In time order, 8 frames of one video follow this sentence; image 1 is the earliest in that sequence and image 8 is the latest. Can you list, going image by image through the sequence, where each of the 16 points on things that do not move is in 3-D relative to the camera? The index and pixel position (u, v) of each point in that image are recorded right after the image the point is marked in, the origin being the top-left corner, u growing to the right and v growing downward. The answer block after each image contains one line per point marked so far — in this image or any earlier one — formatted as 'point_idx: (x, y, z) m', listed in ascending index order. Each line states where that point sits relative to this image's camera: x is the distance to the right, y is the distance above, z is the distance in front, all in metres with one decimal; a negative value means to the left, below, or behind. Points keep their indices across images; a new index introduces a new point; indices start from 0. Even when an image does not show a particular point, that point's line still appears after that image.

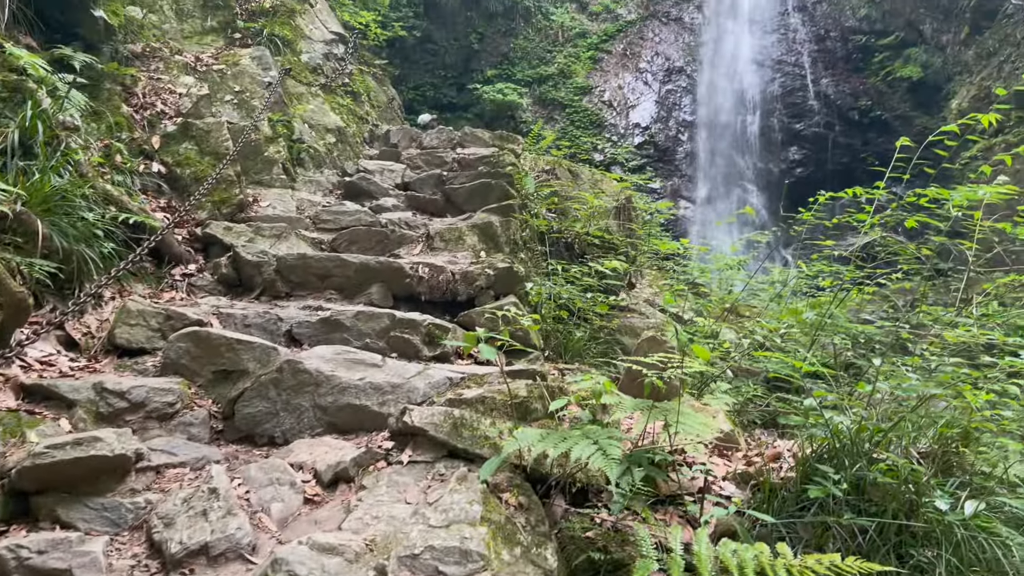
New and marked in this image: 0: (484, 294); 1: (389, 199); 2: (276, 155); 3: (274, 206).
0: (-0.1, 0.0, +4.0) m
1: (-0.8, +0.6, +5.7) m
2: (-1.6, +0.9, +5.7) m
3: (-1.4, +0.5, +5.2) m
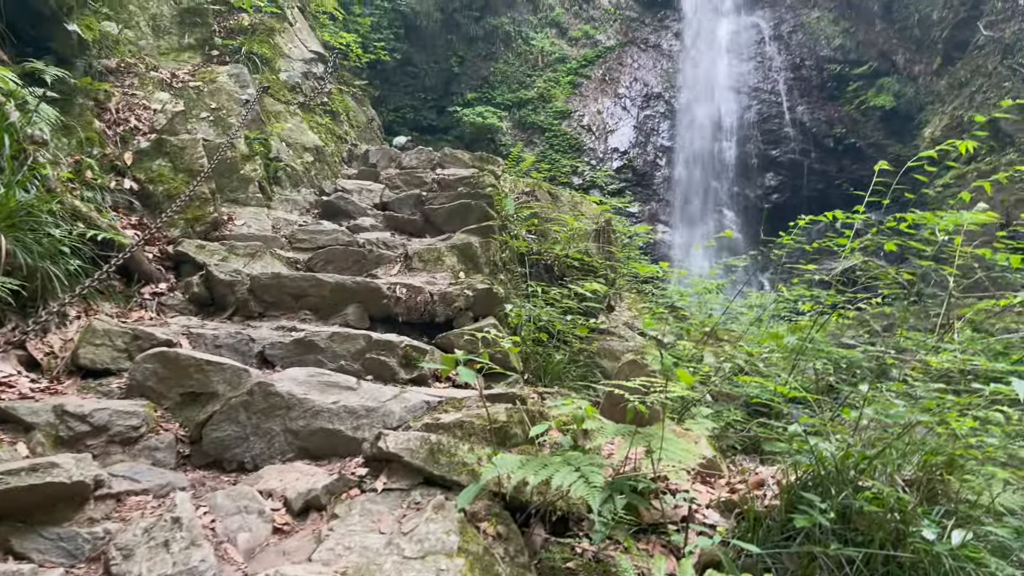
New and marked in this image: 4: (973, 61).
0: (-0.2, -0.1, +3.9) m
1: (-1.0, +0.5, +5.7) m
2: (-1.7, +0.7, +5.6) m
3: (-1.6, +0.4, +5.1) m
4: (+6.2, +3.1, +11.6) m
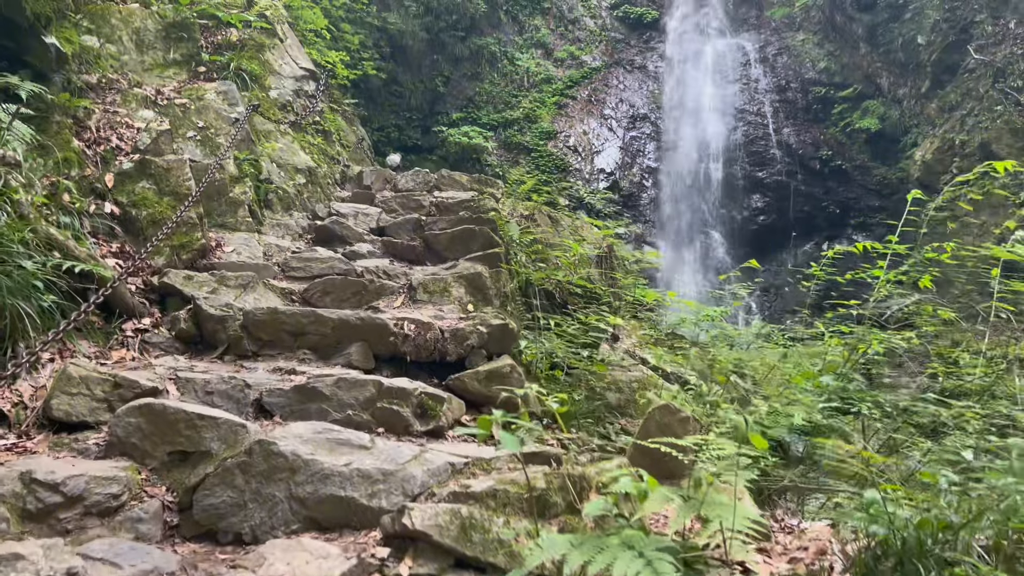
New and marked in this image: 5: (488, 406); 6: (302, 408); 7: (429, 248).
0: (-0.1, -0.3, +3.6) m
1: (-0.9, +0.3, +5.3) m
2: (-1.6, +0.6, +5.2) m
3: (-1.5, +0.2, +4.8) m
4: (+6.1, +2.7, +11.5) m
5: (-0.1, -0.5, +3.4) m
6: (-0.7, -0.4, +2.8) m
7: (-0.5, +0.2, +5.4) m
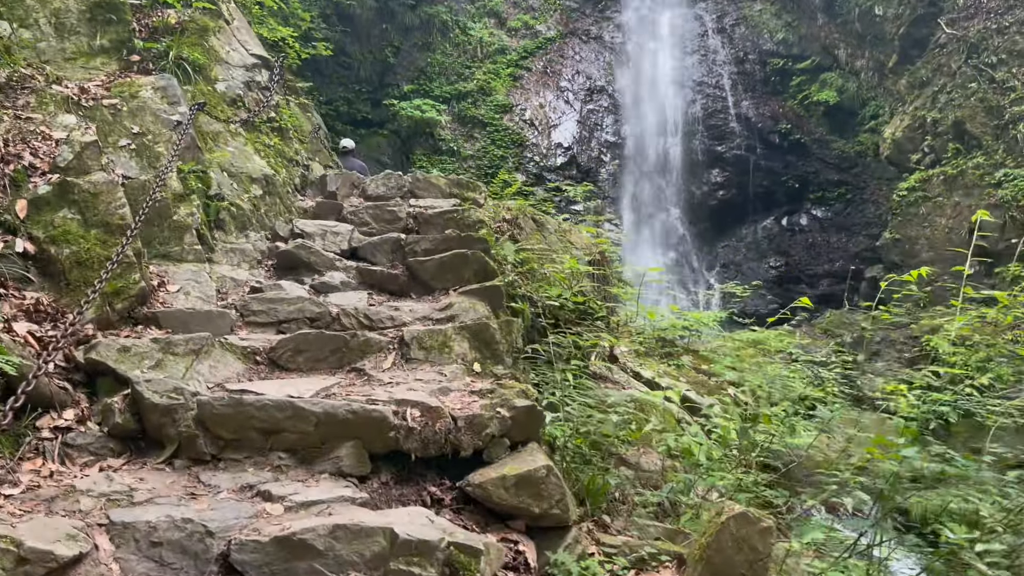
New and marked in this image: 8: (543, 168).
0: (0.0, -0.5, +2.8) m
1: (-0.9, +0.1, +4.5) m
2: (-1.7, +0.4, +4.4) m
3: (-1.5, 0.0, +4.0) m
4: (+5.7, +2.9, +11.0) m
5: (0.0, -0.7, +2.6) m
6: (-0.5, -0.7, +2.1) m
7: (-0.5, +0.1, +4.6) m
8: (+0.3, +2.3, +15.4) m
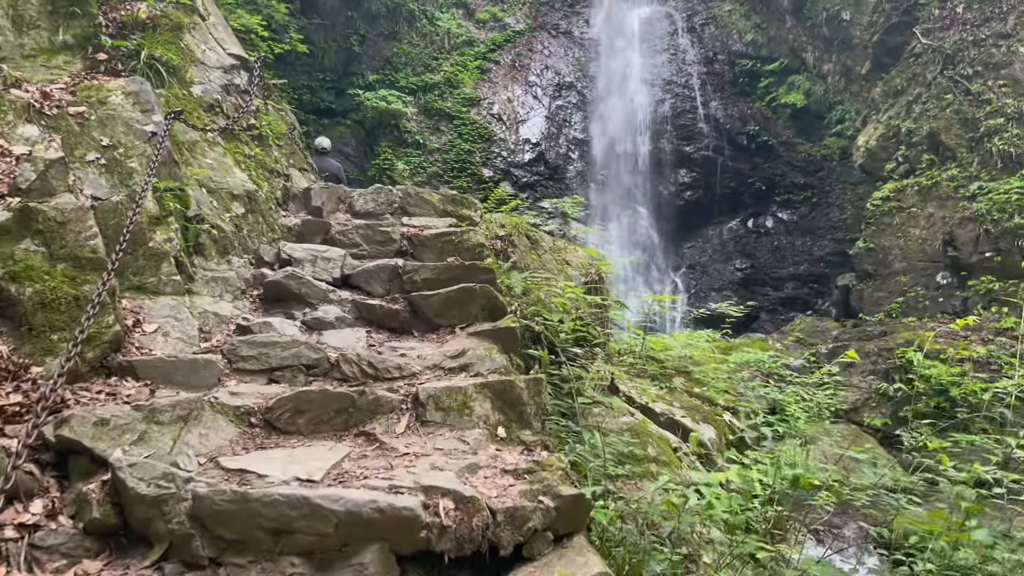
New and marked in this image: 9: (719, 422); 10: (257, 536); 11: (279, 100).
0: (+0.1, -0.7, +2.5) m
1: (-0.9, -0.1, +4.1) m
2: (-1.6, +0.2, +3.9) m
3: (-1.4, -0.2, +3.5) m
4: (+5.4, +2.7, +10.9) m
5: (+0.2, -0.9, +2.3) m
6: (-0.4, -0.9, +1.7) m
7: (-0.5, -0.1, +4.2) m
8: (-0.1, +2.2, +15.0) m
9: (+1.7, -1.1, +7.1) m
10: (-0.7, -0.7, +2.3) m
11: (-2.4, +1.9, +8.8) m
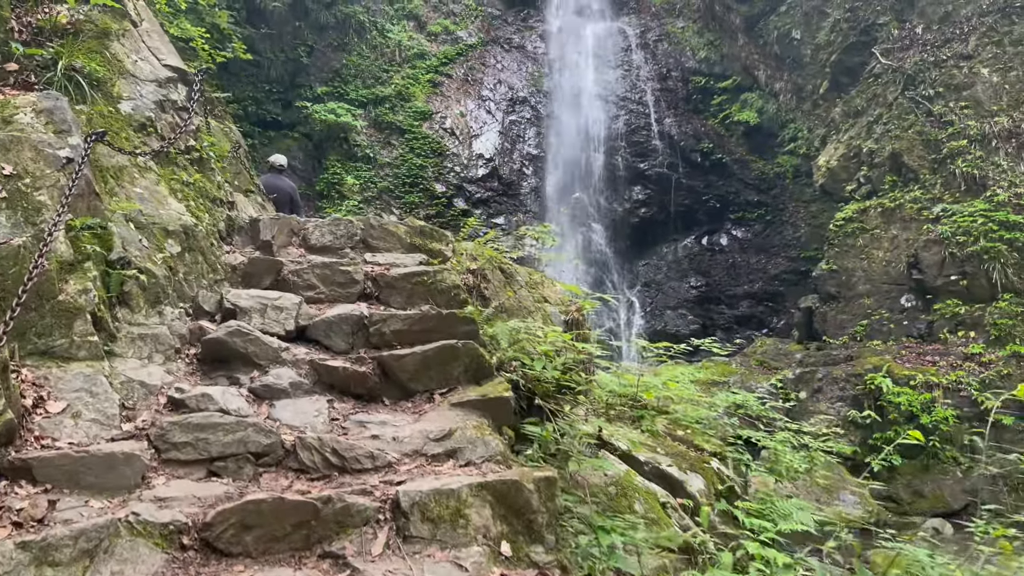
0: (+0.1, -0.9, +1.9) m
1: (-0.9, -0.3, +3.4) m
2: (-1.6, 0.0, +3.2) m
3: (-1.4, -0.4, +2.8) m
4: (+5.0, +2.3, +10.6) m
5: (+0.2, -1.1, +1.7) m
6: (-0.3, -1.1, +1.0) m
7: (-0.5, -0.3, +3.5) m
8: (-0.8, +1.8, +14.4) m
9: (+1.5, -1.4, +6.6) m
10: (-0.6, -0.9, +1.6) m
11: (-2.7, +1.6, +8.1) m
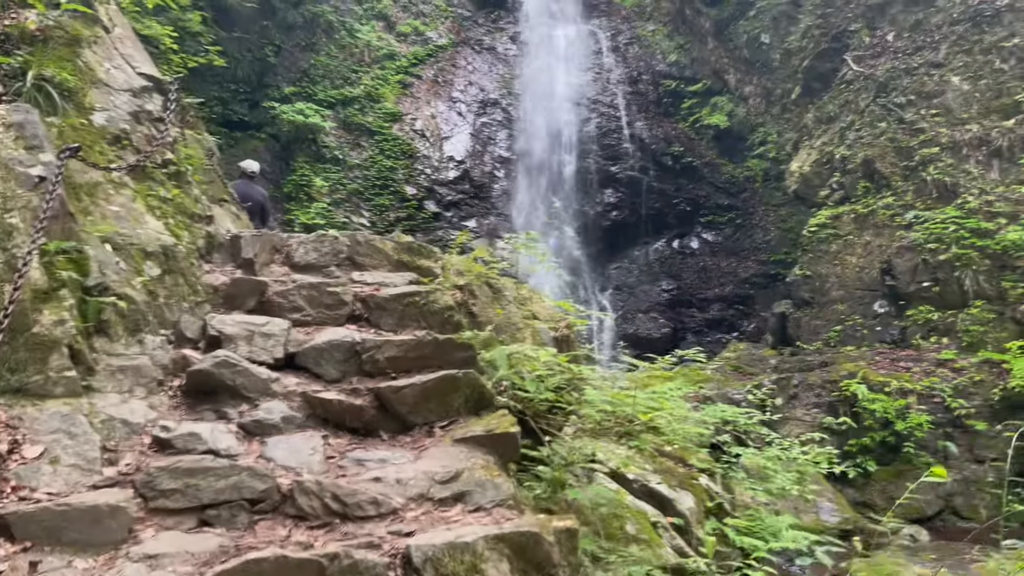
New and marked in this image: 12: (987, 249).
0: (+0.2, -1.0, +1.7) m
1: (-0.9, -0.4, +3.2) m
2: (-1.6, -0.1, +3.0) m
3: (-1.4, -0.5, +2.6) m
4: (+4.7, +2.2, +10.6) m
5: (+0.3, -1.2, +1.5) m
6: (-0.2, -1.2, +0.9) m
7: (-0.5, -0.5, +3.4) m
8: (-1.2, +1.7, +14.2) m
9: (+1.4, -1.5, +6.5) m
10: (-0.5, -1.0, +1.4) m
11: (-2.9, +1.5, +7.8) m
12: (+5.9, +0.5, +10.6) m
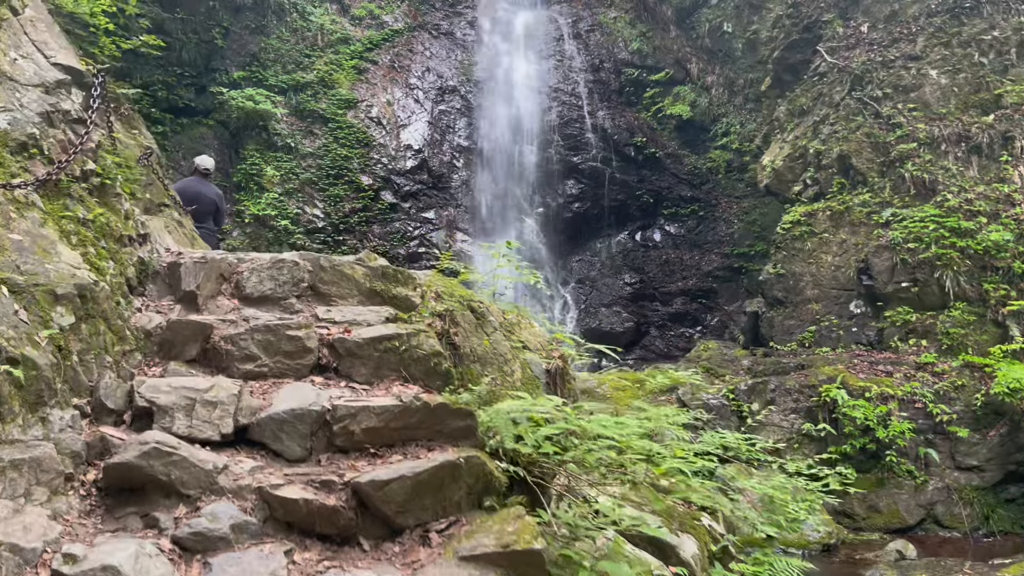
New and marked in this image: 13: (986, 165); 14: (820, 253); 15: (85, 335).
0: (+0.3, -1.3, +1.0) m
1: (-0.8, -0.6, +2.5) m
2: (-1.5, -0.3, +2.2) m
3: (-1.3, -0.7, +1.8) m
4: (+4.4, +2.2, +10.1) m
5: (+0.4, -1.5, +0.8) m
6: (0.0, -1.4, +0.2) m
7: (-0.5, -0.6, +2.6) m
8: (-1.8, +1.7, +13.4) m
9: (+1.3, -1.6, +5.8) m
10: (-0.4, -1.2, +0.7) m
11: (-3.1, +1.4, +6.9) m
12: (+5.5, +0.4, +10.2) m
13: (+5.9, +1.5, +10.7) m
14: (+4.5, +0.4, +12.2) m
15: (-1.5, -0.2, +3.1) m
